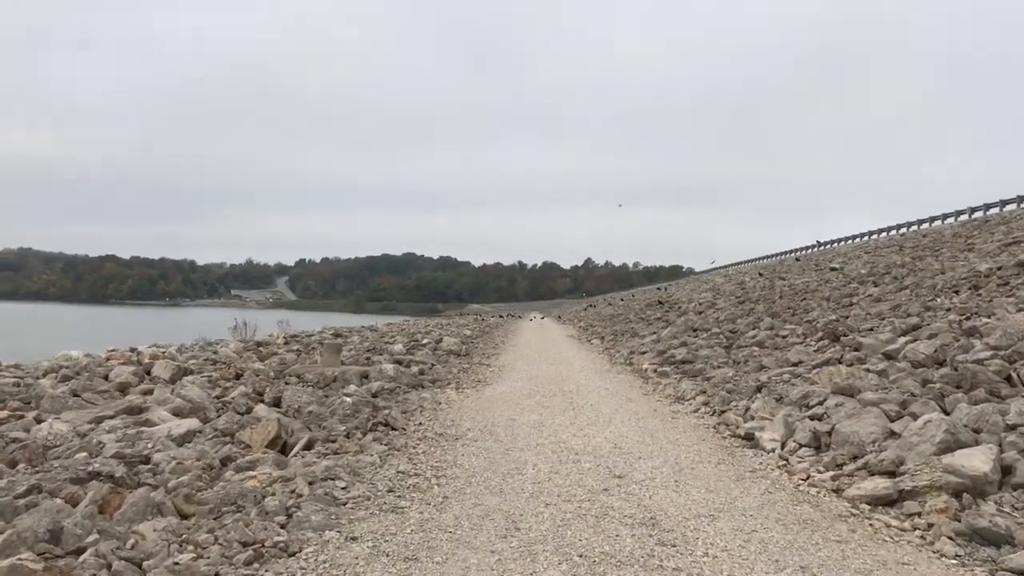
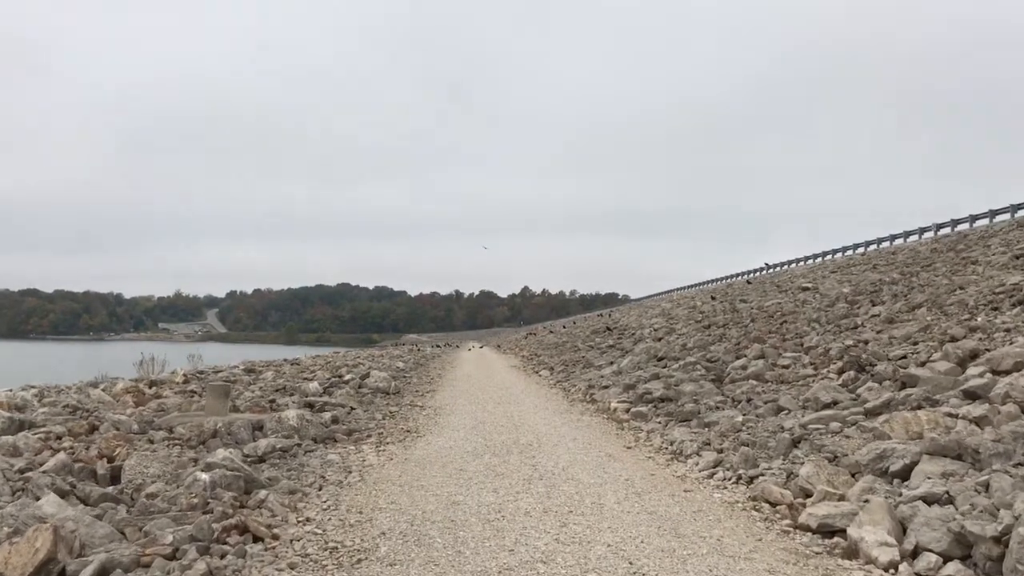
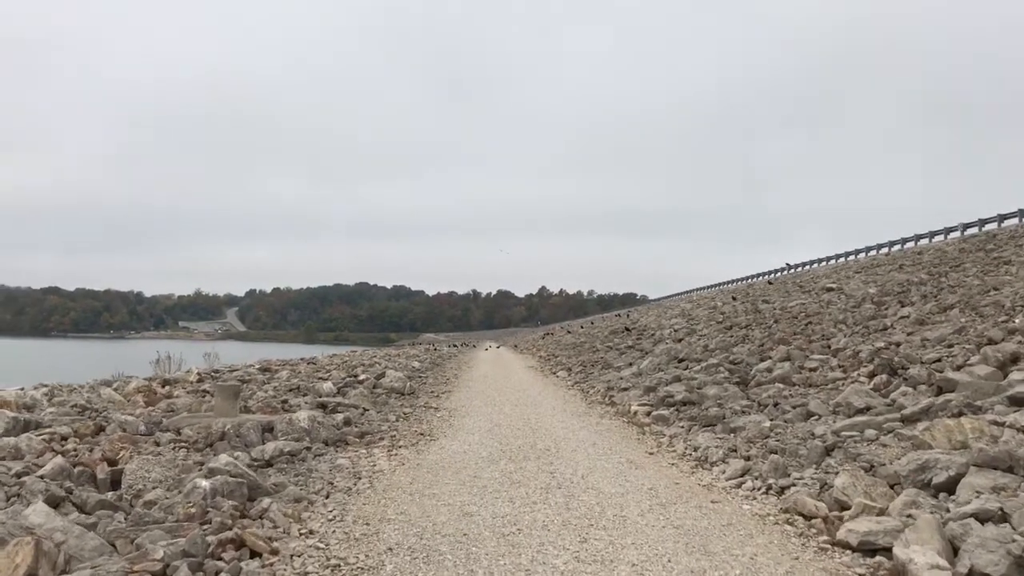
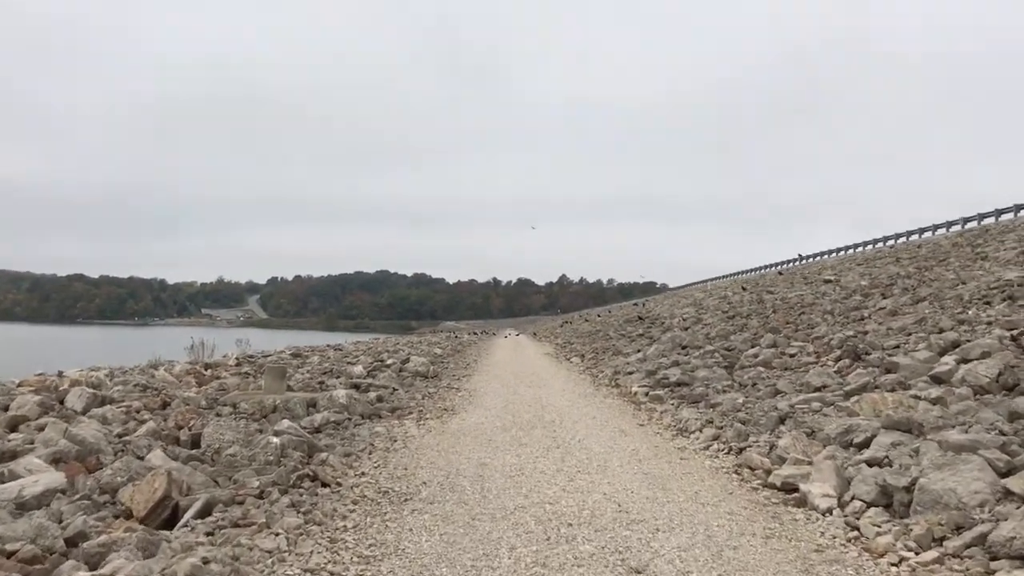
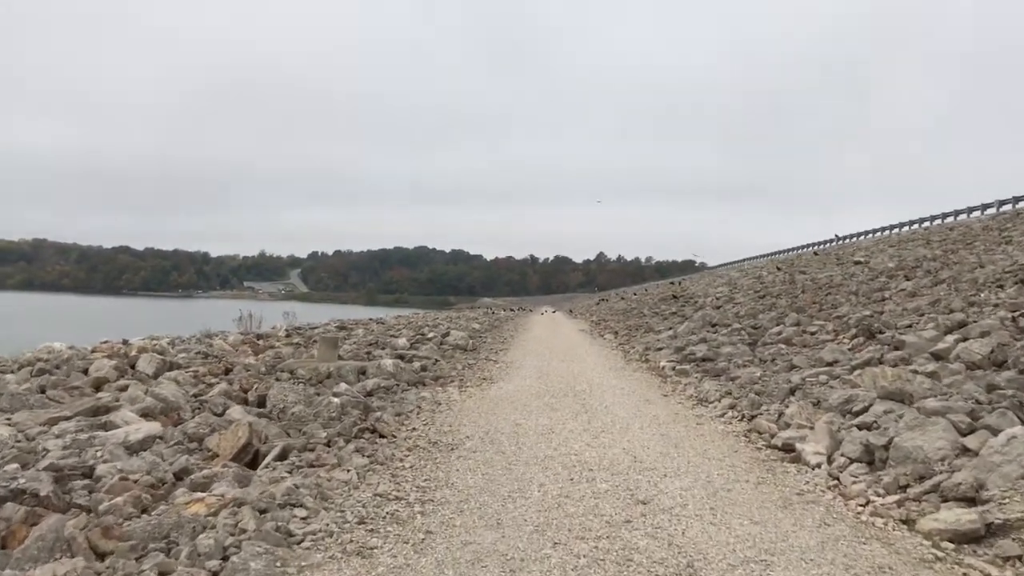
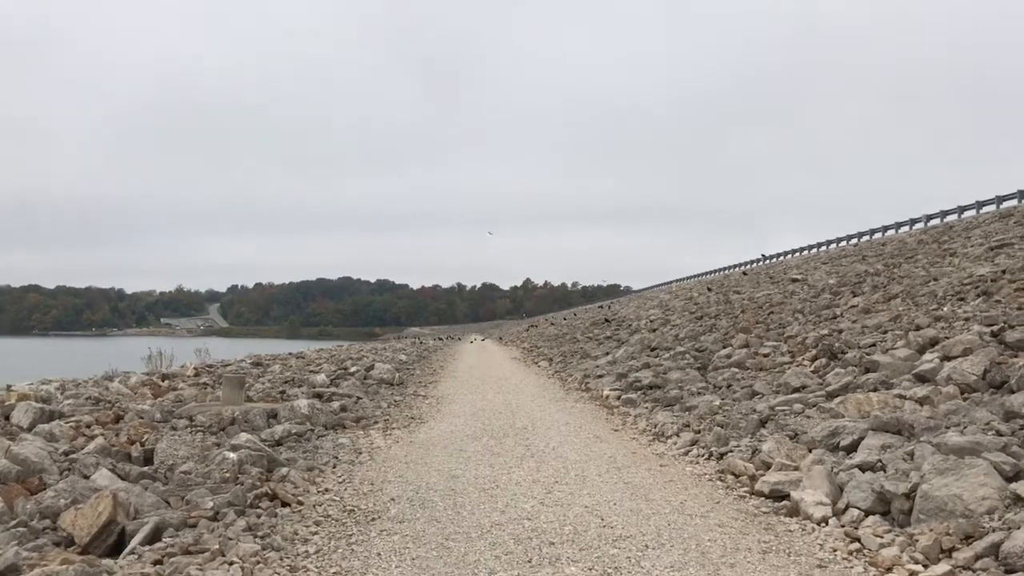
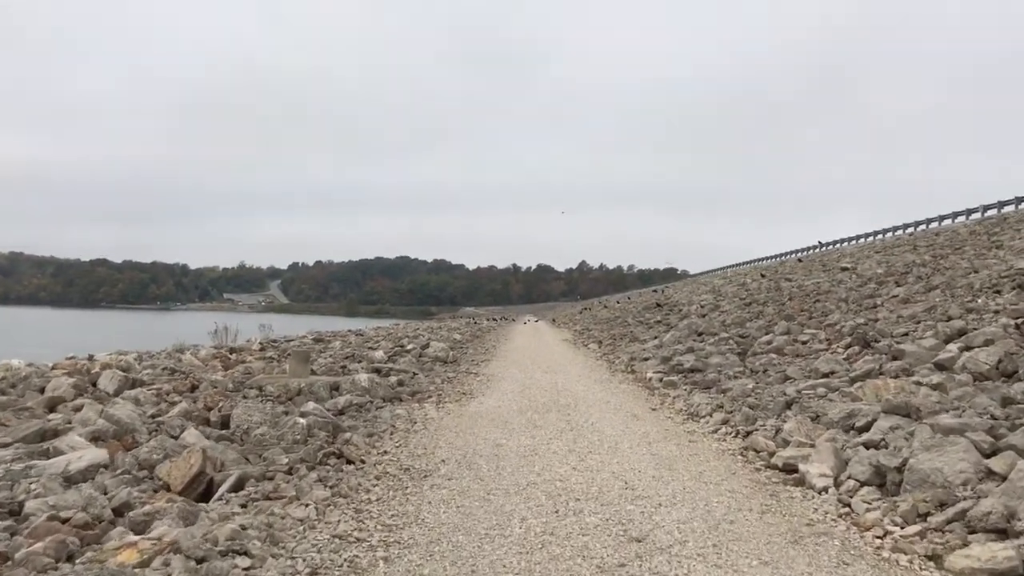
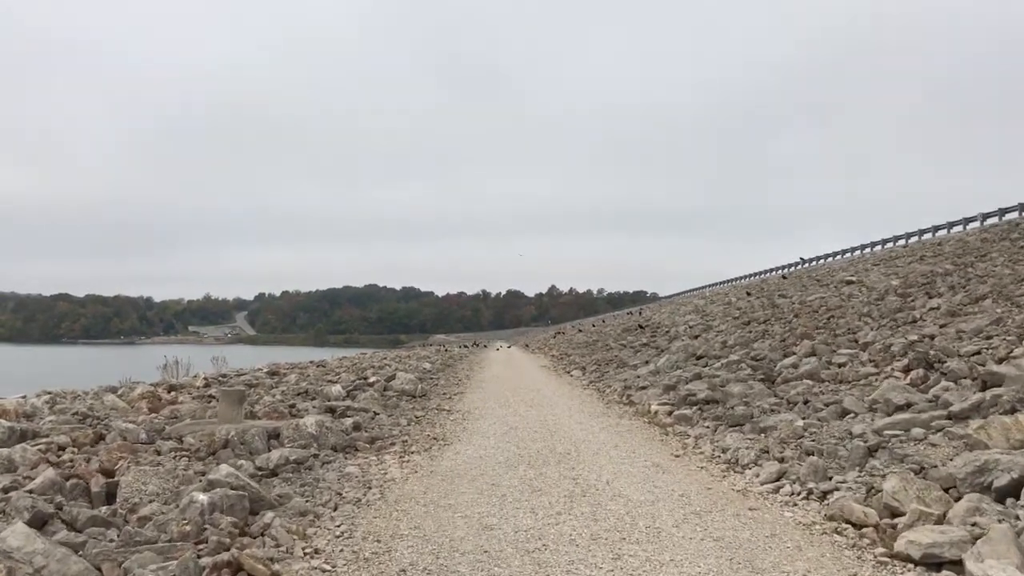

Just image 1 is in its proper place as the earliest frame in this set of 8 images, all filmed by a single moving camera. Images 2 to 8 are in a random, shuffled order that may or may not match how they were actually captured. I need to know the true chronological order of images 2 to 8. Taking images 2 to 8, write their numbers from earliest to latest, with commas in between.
5, 7, 4, 6, 2, 3, 8
